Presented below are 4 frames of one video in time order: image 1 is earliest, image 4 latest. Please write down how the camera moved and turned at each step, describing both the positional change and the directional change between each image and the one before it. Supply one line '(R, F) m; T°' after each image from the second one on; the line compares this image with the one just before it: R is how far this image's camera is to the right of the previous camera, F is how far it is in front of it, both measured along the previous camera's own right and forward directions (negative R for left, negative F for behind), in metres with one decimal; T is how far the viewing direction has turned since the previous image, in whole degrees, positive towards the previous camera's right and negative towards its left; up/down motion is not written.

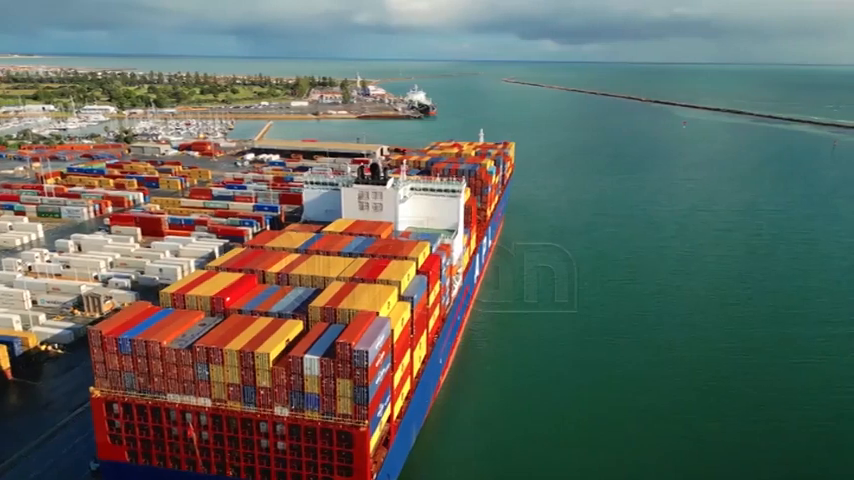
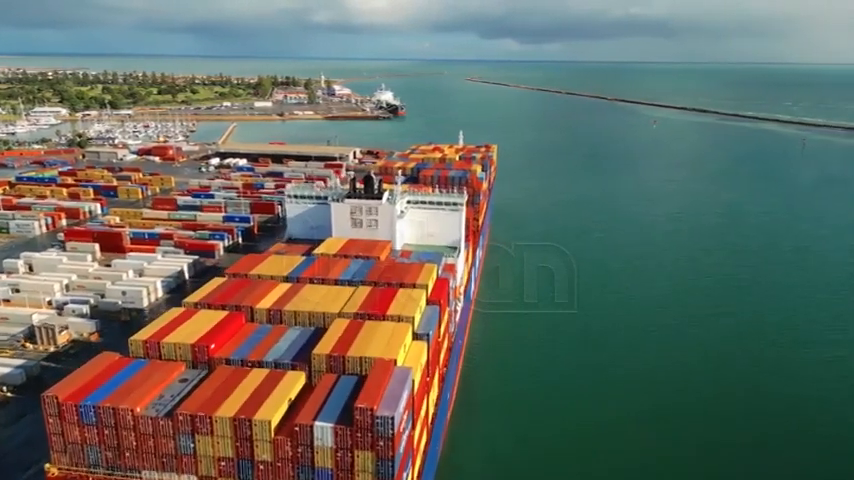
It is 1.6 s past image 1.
(-1.1, +2.1) m; +3°
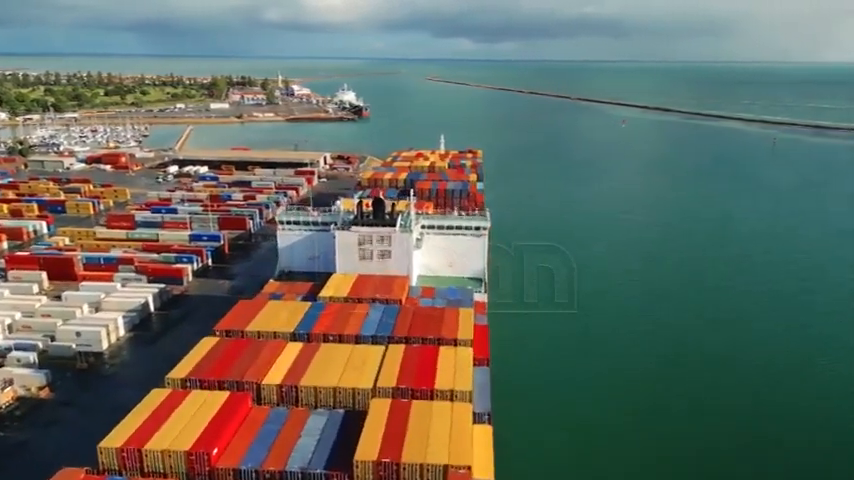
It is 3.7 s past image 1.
(-1.7, +3.0) m; +4°
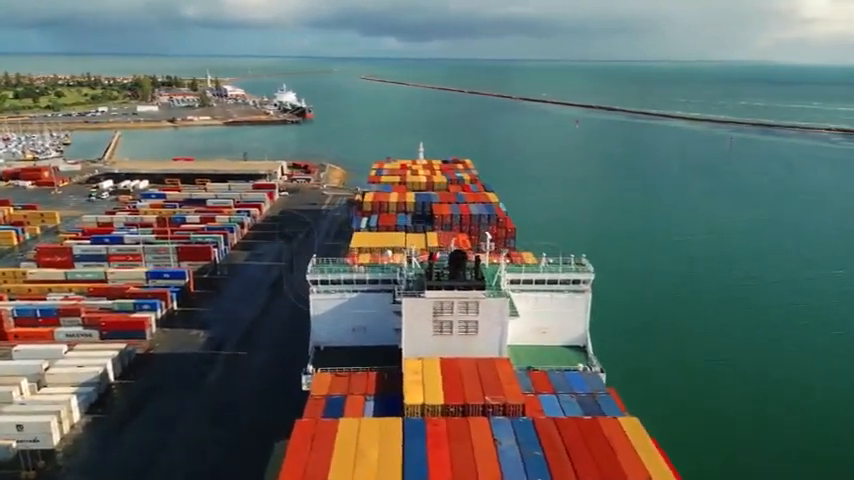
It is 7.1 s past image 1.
(-3.2, +4.4) m; +6°
